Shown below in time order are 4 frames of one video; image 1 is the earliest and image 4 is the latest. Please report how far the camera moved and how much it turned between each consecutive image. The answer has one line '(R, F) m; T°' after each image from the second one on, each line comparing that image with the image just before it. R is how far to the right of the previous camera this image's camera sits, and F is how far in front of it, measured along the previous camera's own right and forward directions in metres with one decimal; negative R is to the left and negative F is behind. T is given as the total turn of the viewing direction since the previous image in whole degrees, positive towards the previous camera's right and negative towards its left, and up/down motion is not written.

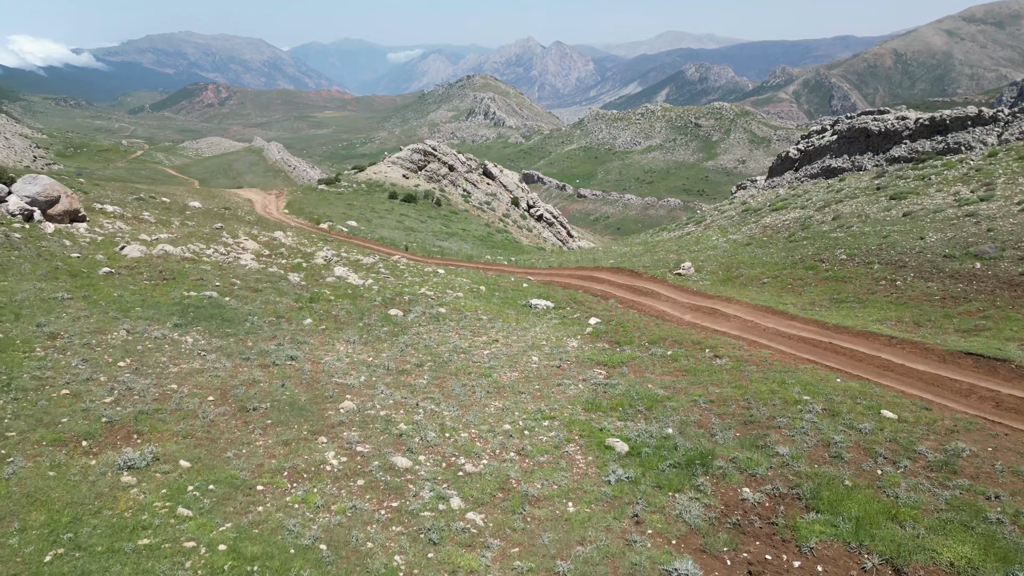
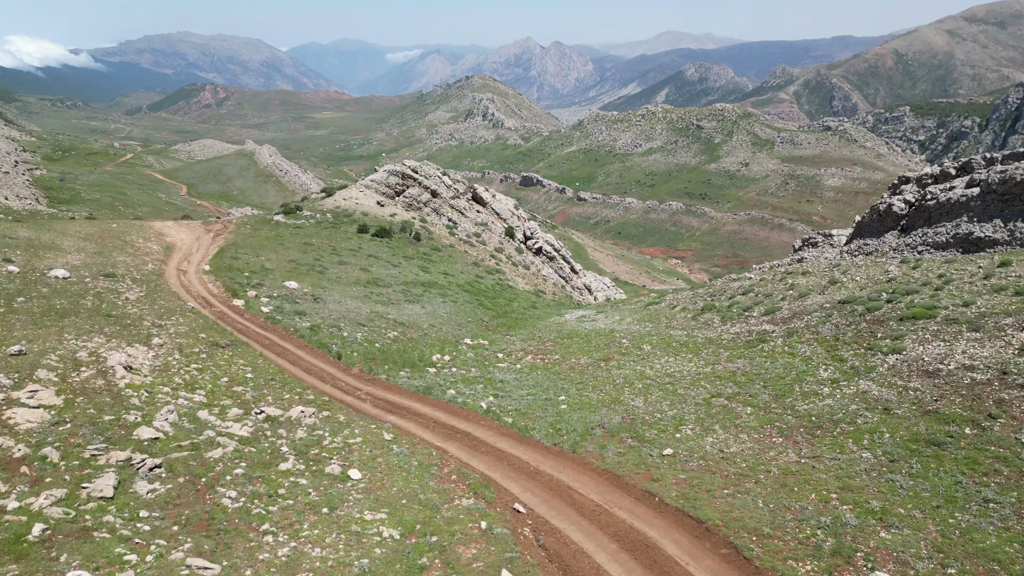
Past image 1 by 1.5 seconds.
(+0.4, +10.0) m; 0°
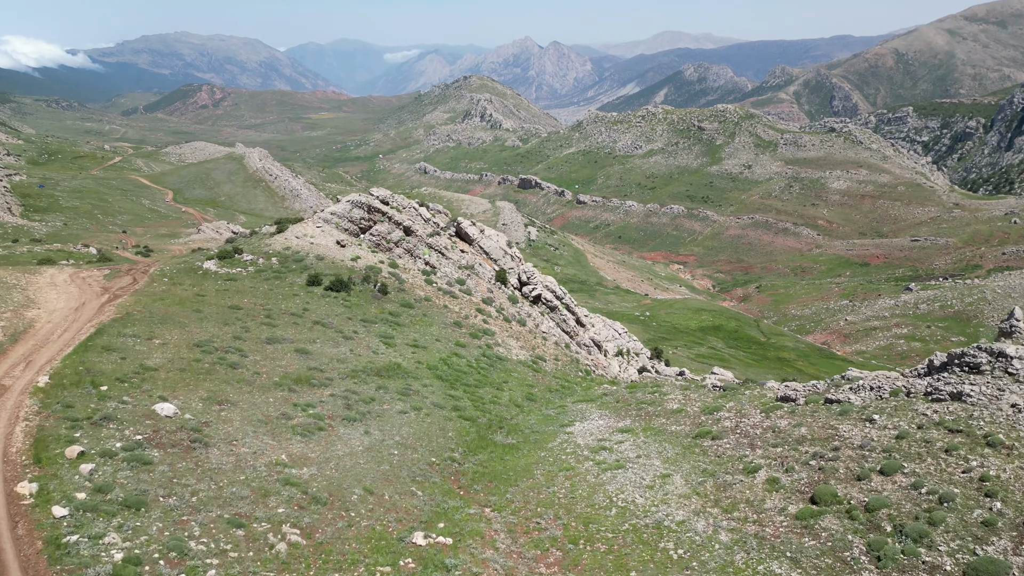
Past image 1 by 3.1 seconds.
(+0.4, +10.6) m; 0°
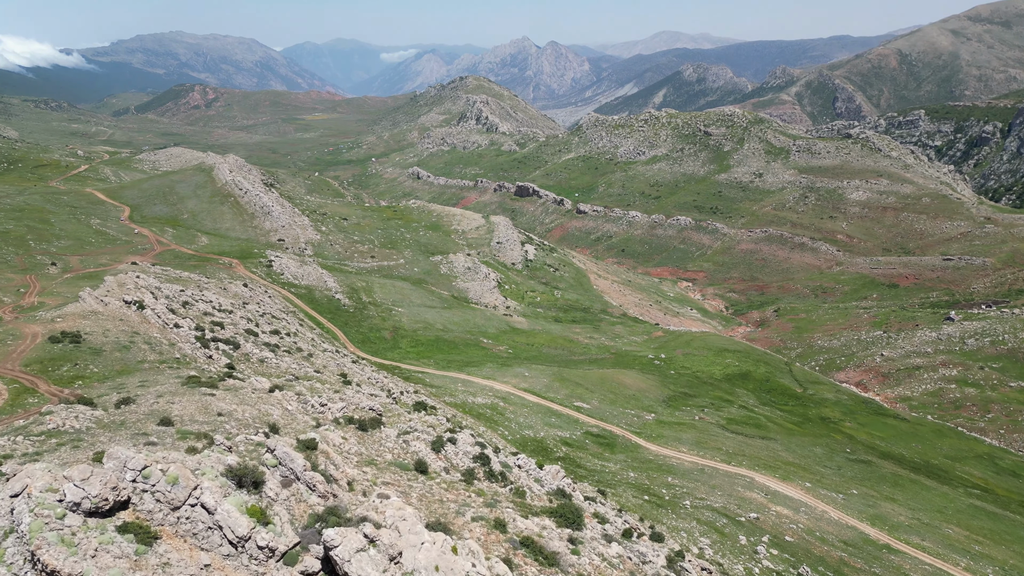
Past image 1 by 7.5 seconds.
(+0.9, +30.4) m; 0°
